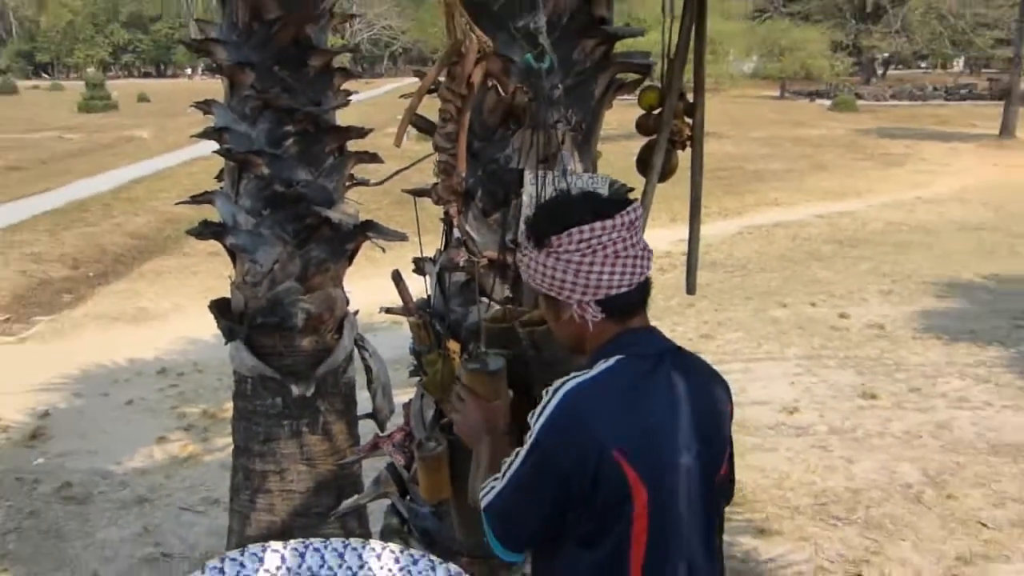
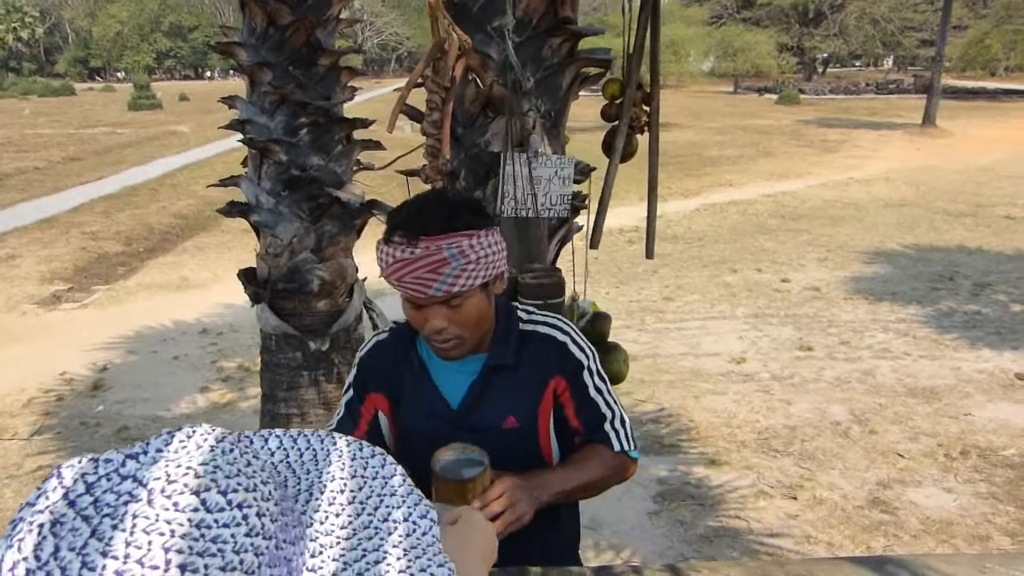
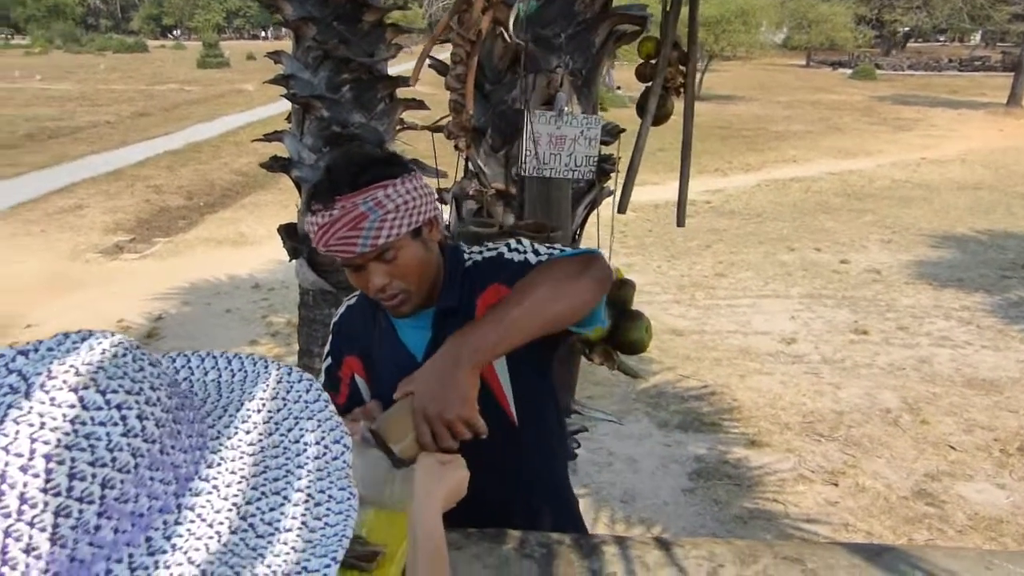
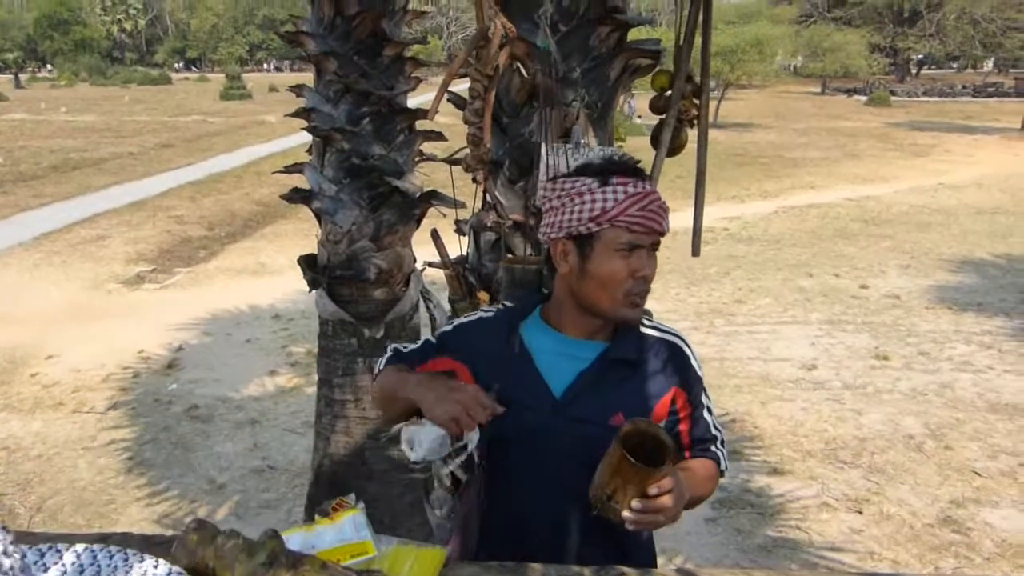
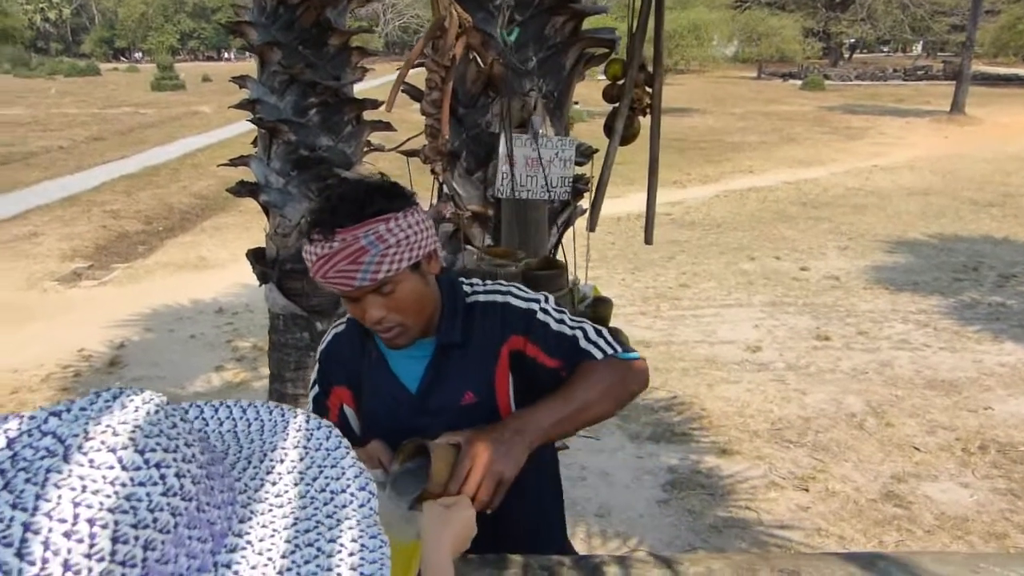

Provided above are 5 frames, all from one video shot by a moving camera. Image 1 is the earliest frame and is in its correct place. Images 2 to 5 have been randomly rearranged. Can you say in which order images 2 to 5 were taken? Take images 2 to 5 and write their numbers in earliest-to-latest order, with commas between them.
2, 5, 3, 4
